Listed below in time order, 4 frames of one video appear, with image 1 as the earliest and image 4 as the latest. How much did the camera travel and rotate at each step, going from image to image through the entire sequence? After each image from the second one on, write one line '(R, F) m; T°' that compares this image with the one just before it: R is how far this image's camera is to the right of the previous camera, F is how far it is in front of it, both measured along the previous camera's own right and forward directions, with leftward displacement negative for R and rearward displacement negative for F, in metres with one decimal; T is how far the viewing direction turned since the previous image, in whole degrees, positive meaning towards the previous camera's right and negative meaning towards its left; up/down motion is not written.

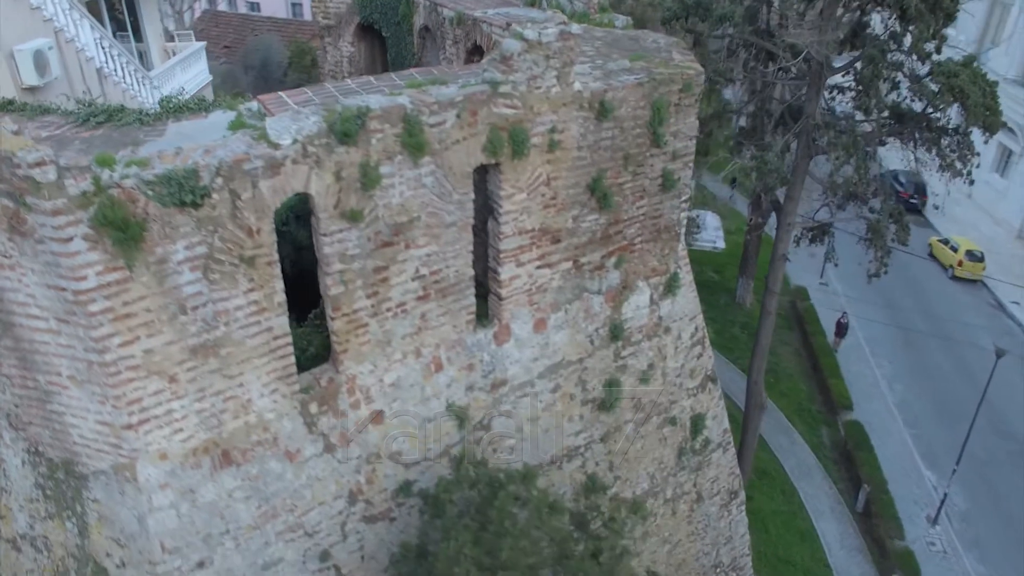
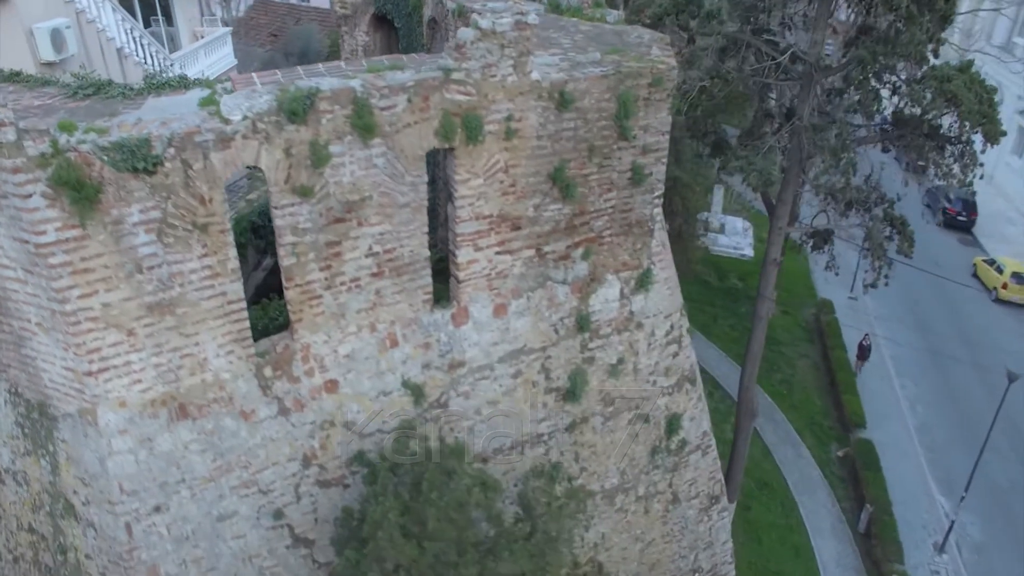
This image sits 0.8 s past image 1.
(+1.0, -0.1) m; -5°
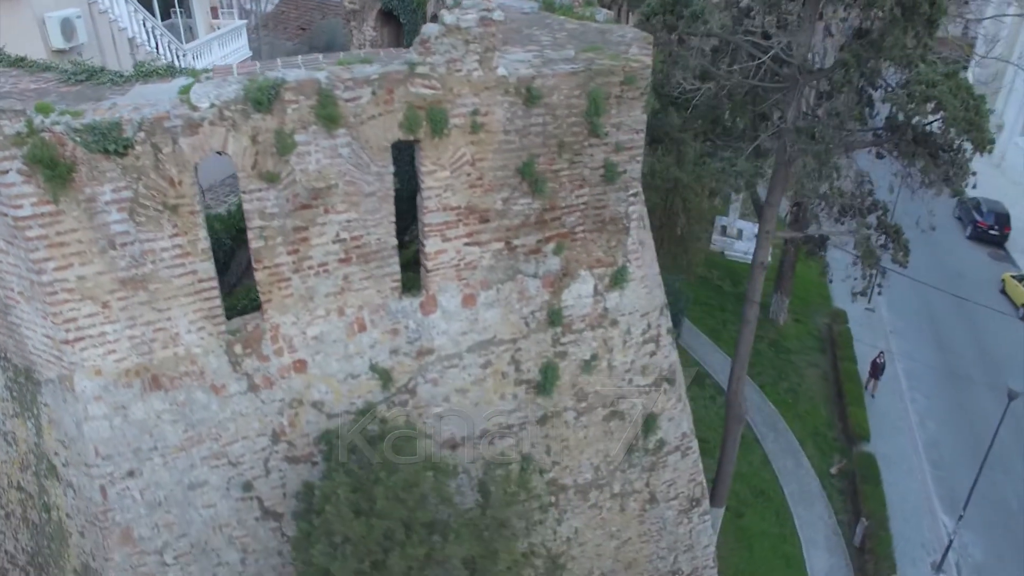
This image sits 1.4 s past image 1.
(+0.8, -0.1) m; -3°
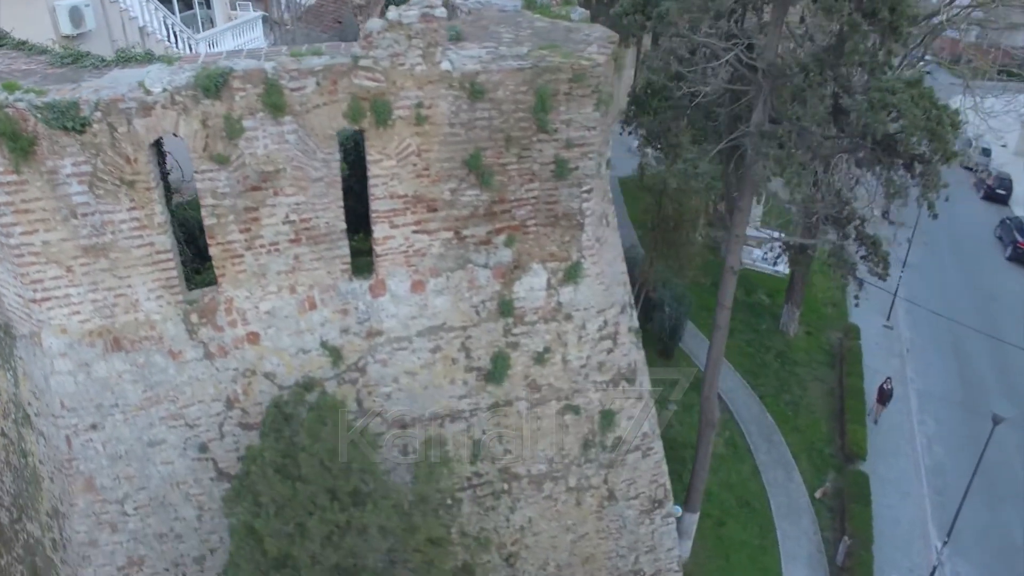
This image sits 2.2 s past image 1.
(+1.2, -0.2) m; -4°
